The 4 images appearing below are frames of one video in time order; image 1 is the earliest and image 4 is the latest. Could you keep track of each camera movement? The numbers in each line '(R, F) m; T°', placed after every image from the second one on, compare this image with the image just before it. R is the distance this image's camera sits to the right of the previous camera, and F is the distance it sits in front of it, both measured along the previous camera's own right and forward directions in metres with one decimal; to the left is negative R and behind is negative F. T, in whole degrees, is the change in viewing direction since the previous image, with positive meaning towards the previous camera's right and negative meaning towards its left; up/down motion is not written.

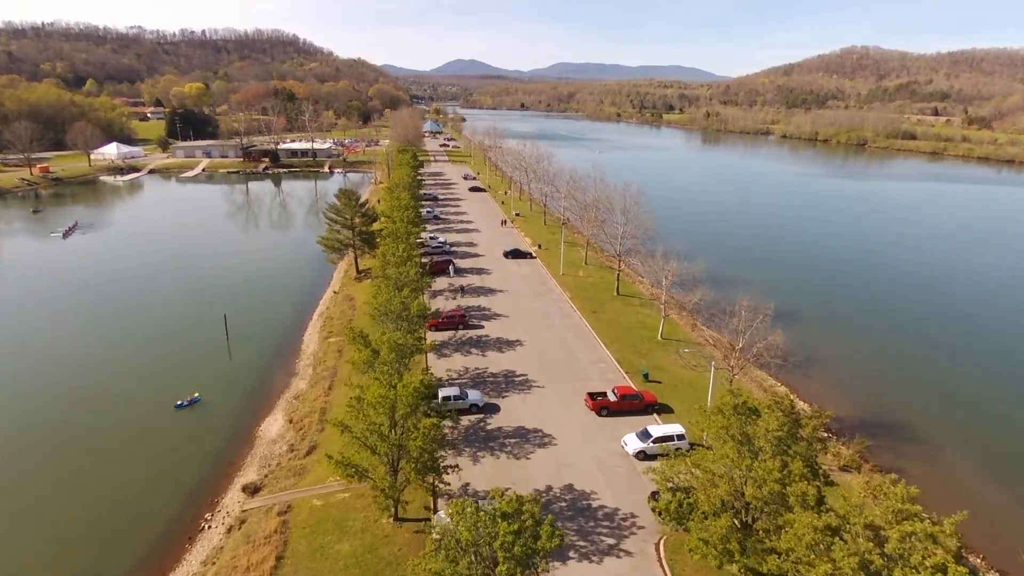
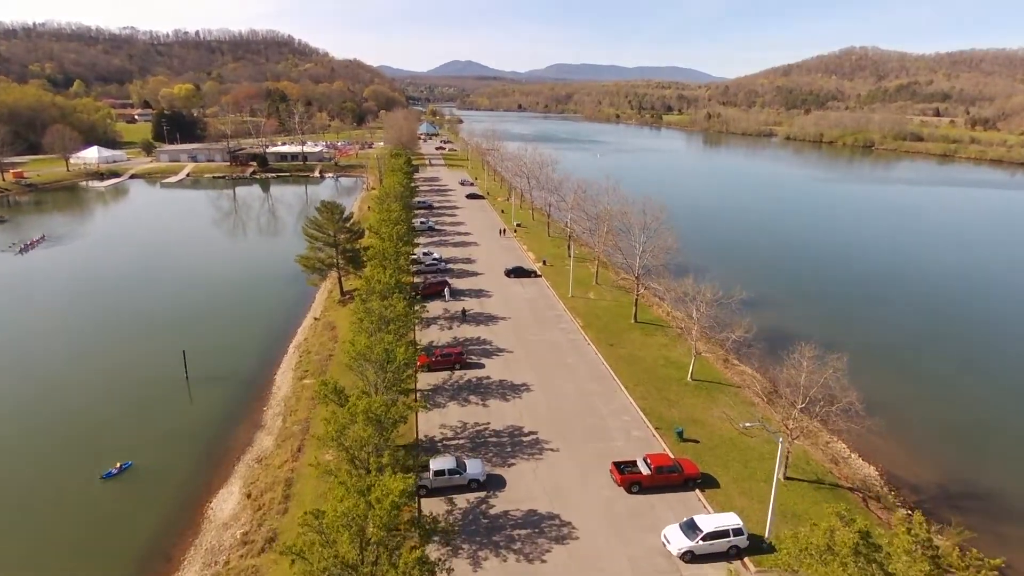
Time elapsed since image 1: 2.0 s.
(-0.4, +4.7) m; 0°
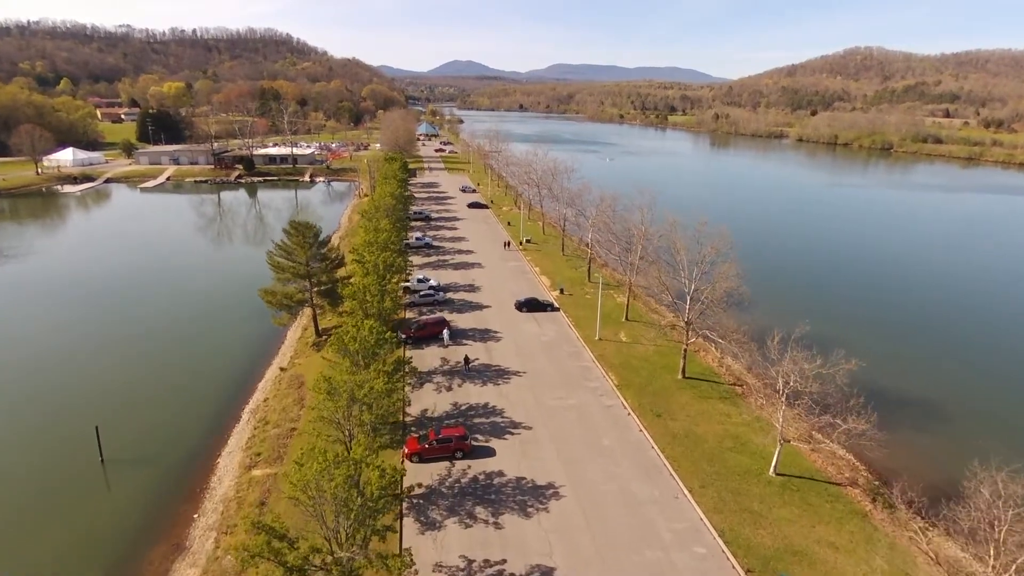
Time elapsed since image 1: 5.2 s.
(-0.8, +7.3) m; 0°
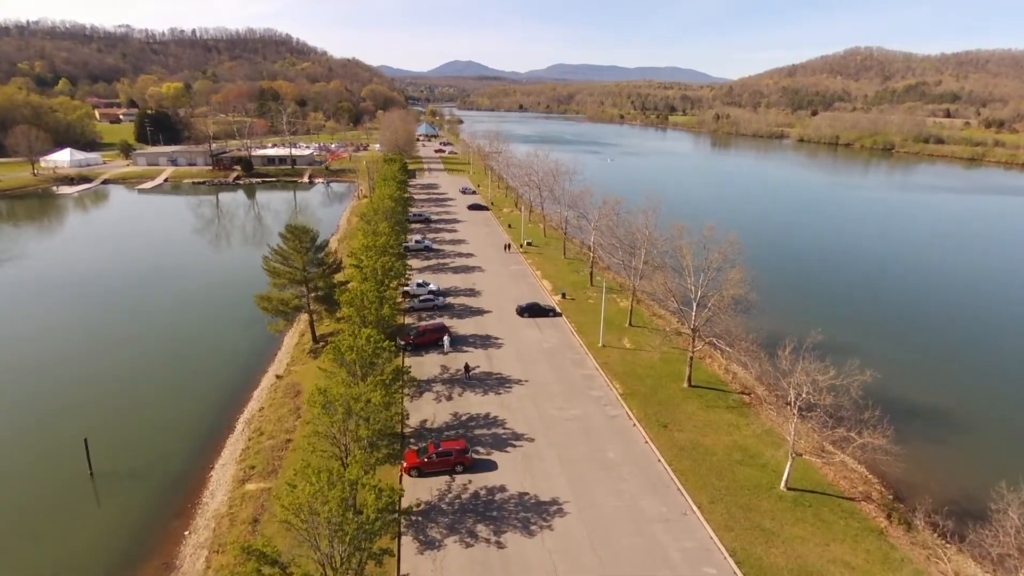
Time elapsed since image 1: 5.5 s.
(-0.1, +0.7) m; 0°
